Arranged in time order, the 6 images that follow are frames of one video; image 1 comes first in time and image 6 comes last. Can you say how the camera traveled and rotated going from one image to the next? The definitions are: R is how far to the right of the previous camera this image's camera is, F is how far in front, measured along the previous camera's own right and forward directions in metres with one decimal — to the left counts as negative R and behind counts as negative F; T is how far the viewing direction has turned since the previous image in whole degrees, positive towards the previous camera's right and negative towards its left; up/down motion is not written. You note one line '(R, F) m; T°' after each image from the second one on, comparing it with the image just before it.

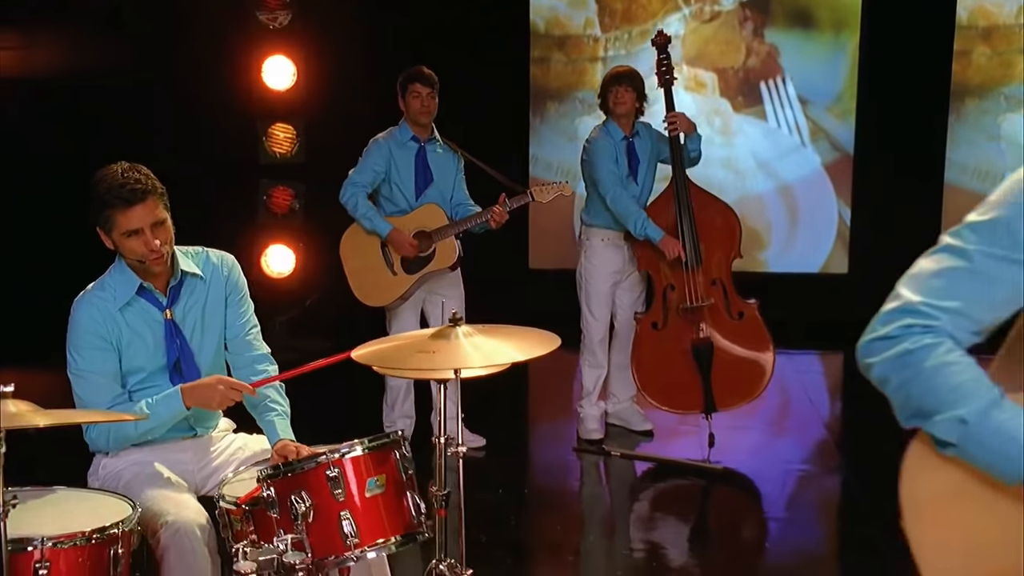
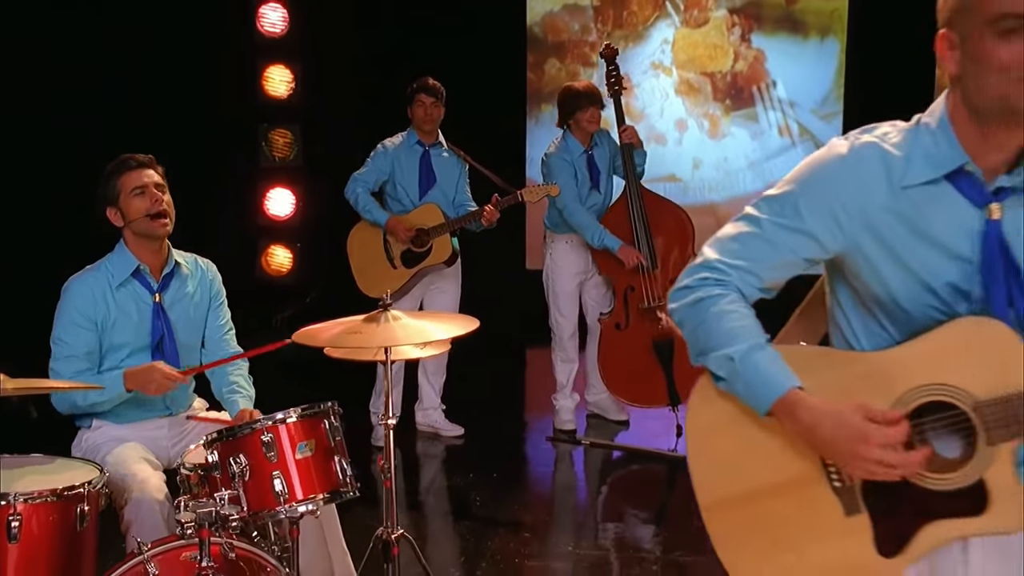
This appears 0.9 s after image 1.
(+0.2, -0.2) m; -2°
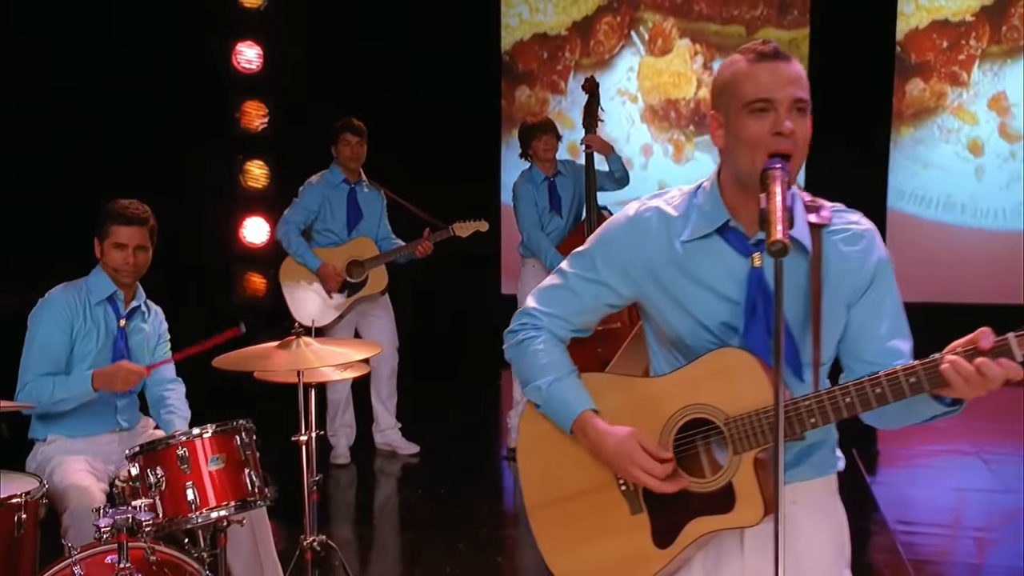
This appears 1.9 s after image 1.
(+0.3, -0.2) m; -1°
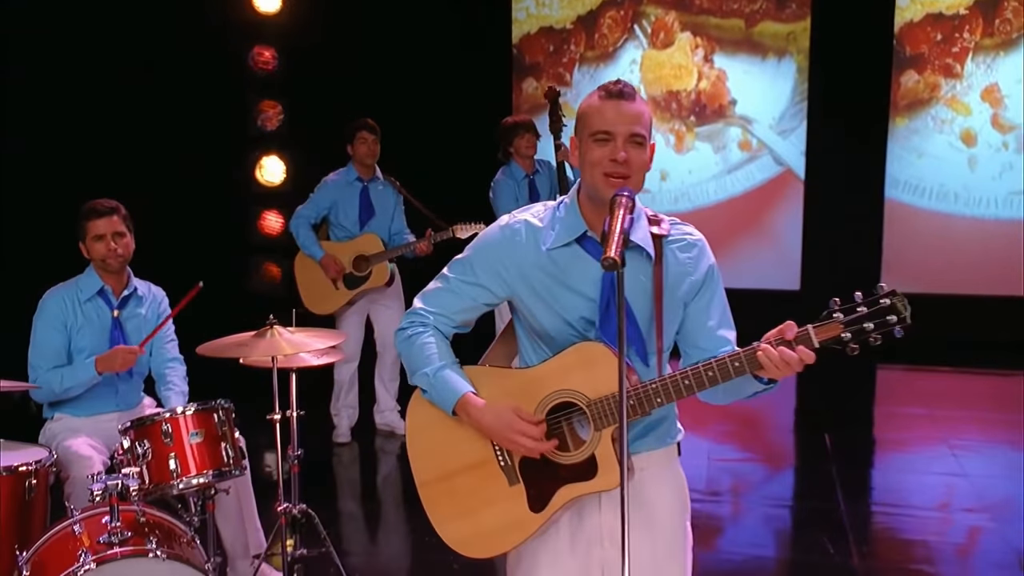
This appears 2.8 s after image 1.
(+0.2, -0.3) m; -2°
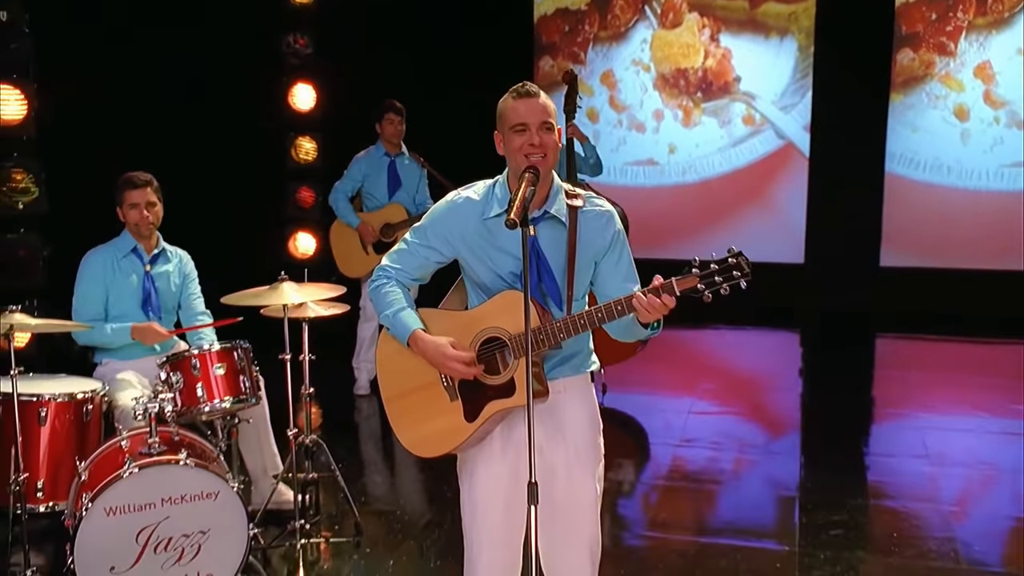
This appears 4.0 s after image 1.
(+0.3, -0.5) m; -3°
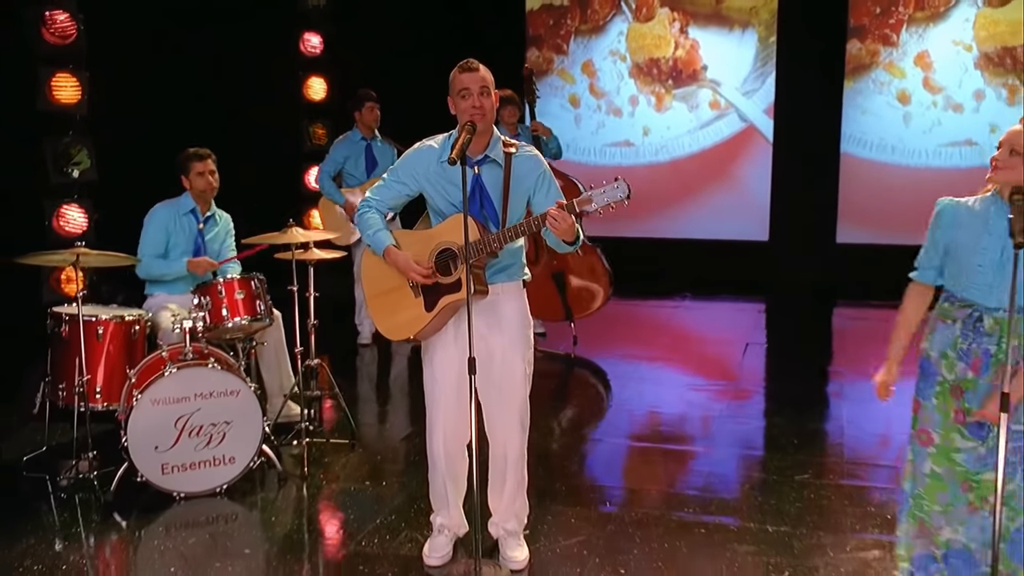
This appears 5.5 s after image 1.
(+0.2, -0.8) m; -1°
